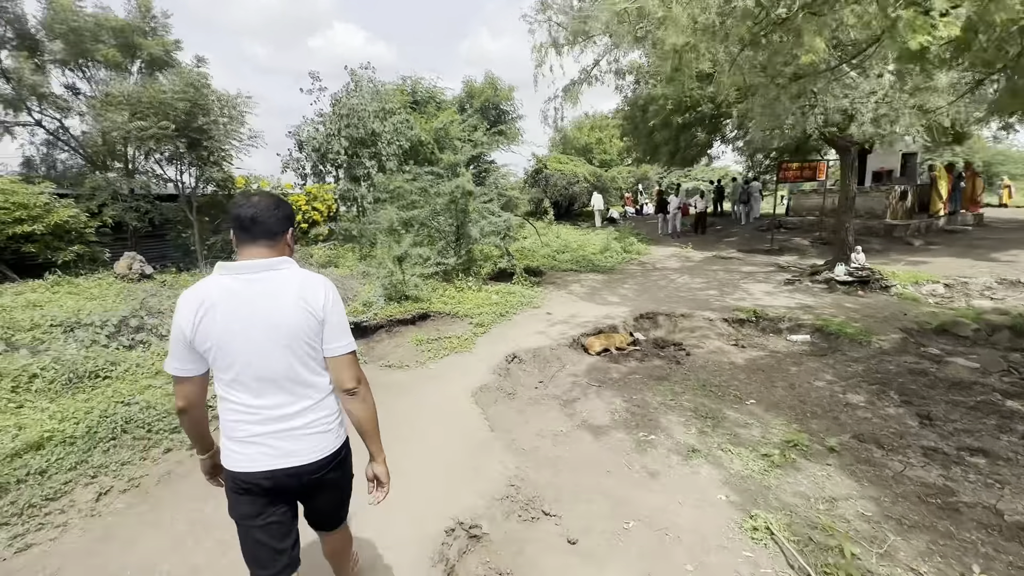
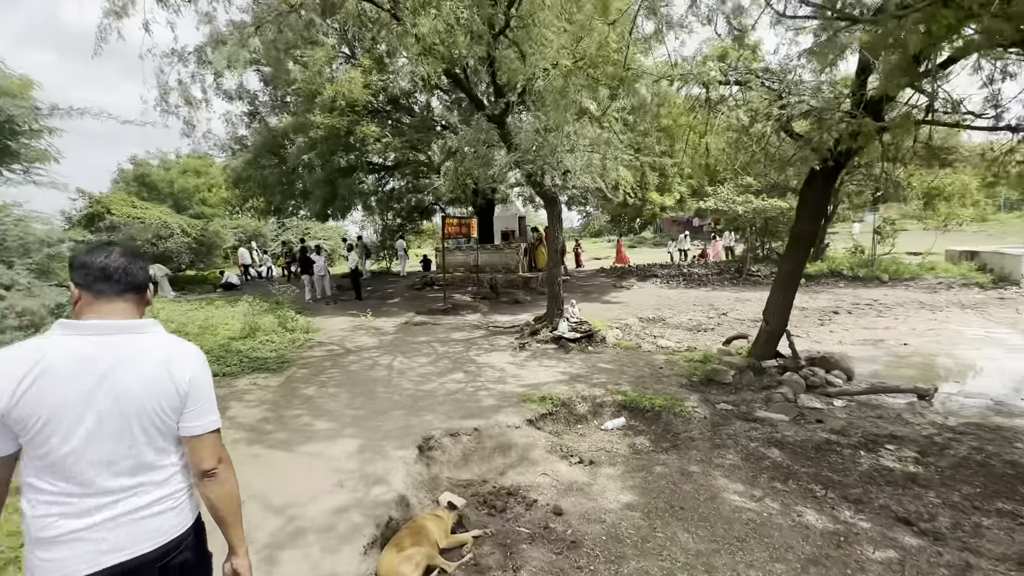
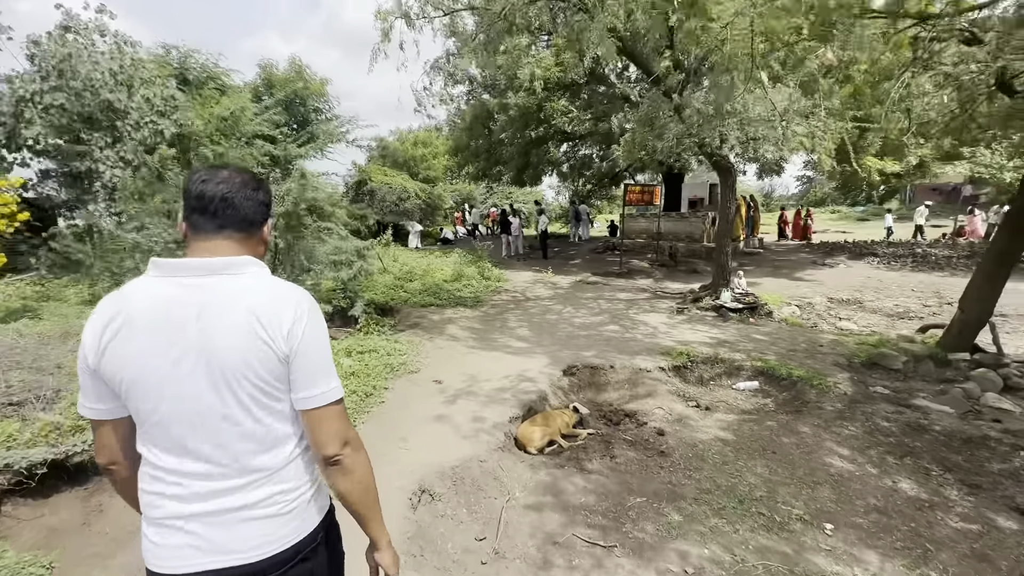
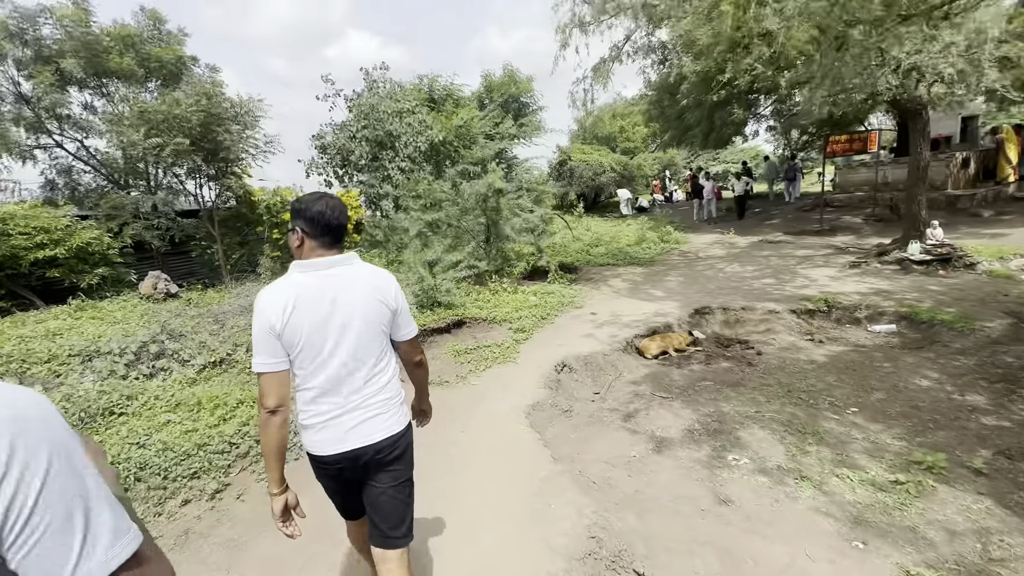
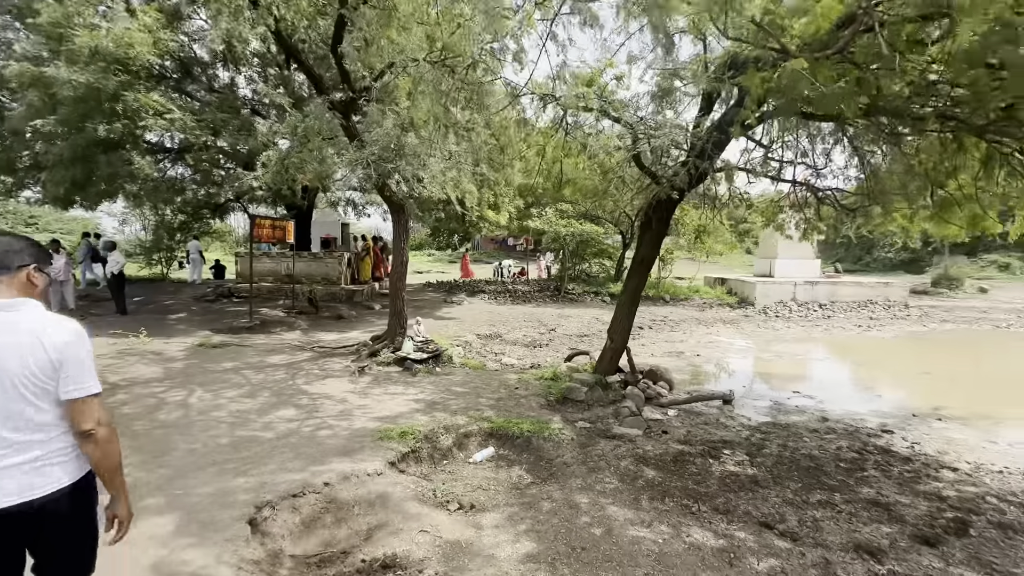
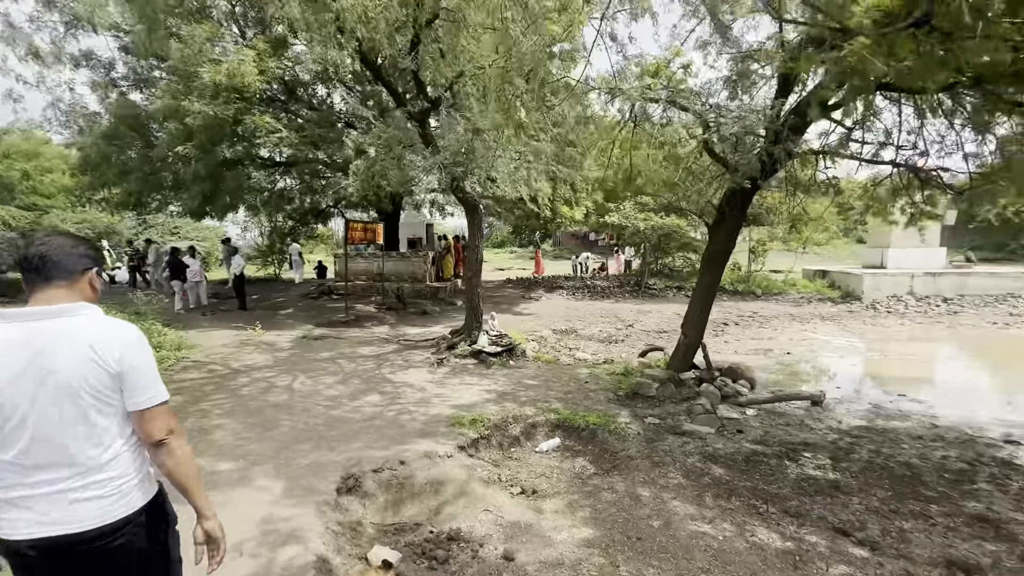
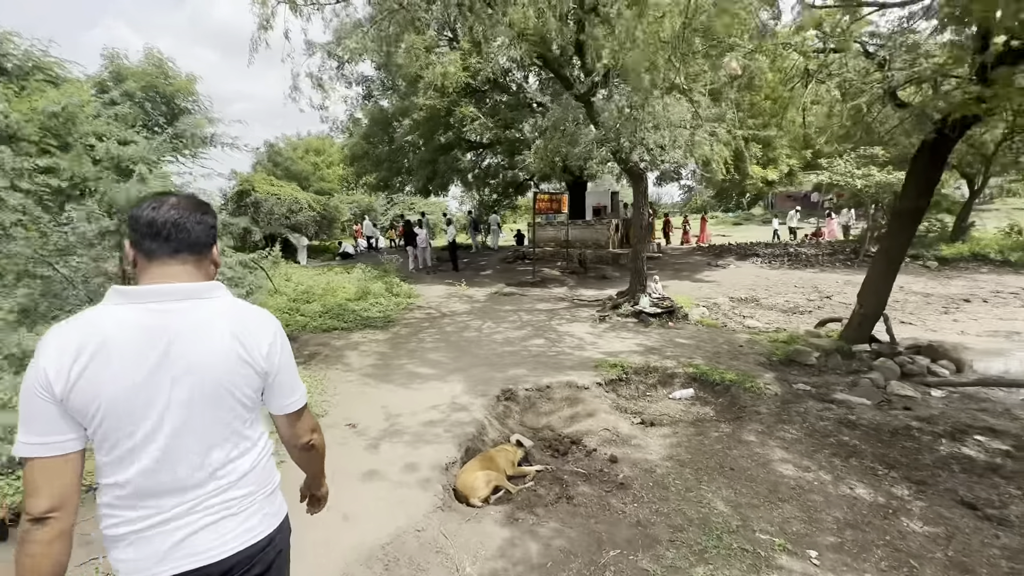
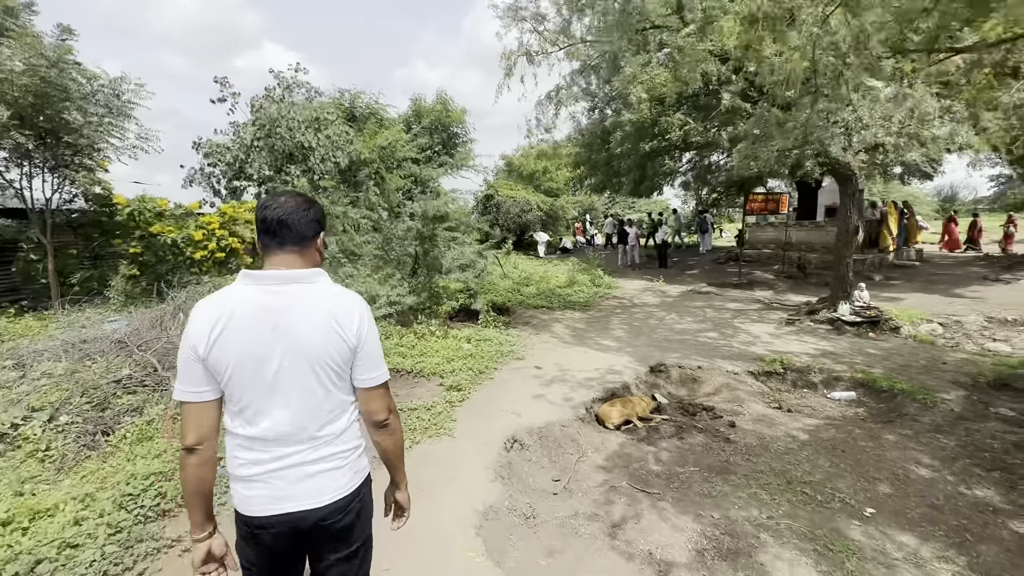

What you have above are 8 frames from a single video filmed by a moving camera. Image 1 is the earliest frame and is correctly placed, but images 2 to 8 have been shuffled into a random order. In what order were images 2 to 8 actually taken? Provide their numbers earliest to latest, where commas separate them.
4, 8, 3, 7, 2, 6, 5
